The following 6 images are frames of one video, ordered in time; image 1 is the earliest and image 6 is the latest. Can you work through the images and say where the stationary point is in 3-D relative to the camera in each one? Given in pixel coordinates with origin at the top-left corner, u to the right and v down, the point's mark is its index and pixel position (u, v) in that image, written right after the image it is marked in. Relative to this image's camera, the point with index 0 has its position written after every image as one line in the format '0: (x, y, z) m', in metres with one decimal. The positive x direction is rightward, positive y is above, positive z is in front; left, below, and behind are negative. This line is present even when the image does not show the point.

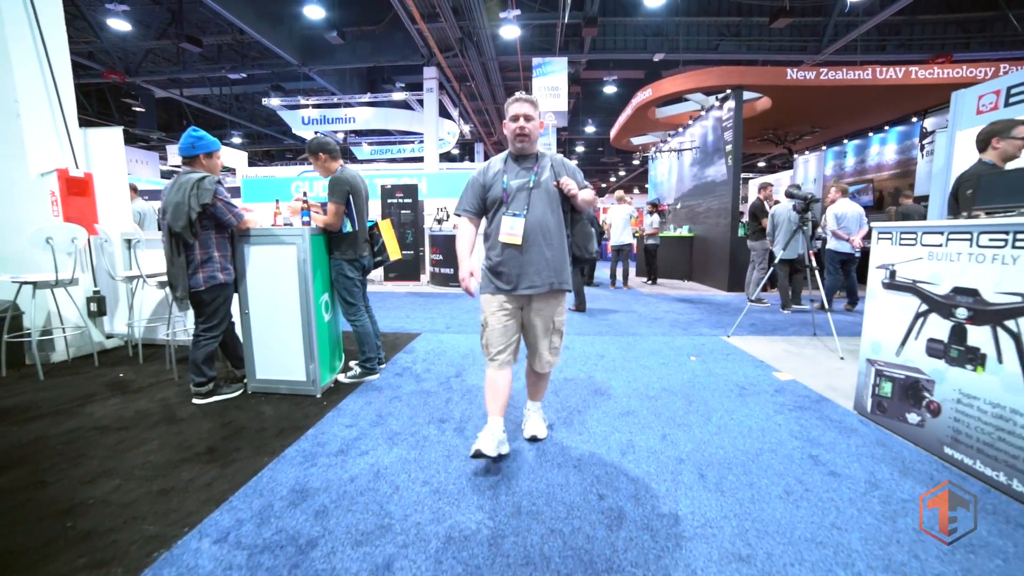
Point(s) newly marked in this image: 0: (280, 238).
0: (-2.2, +0.5, +2.3) m
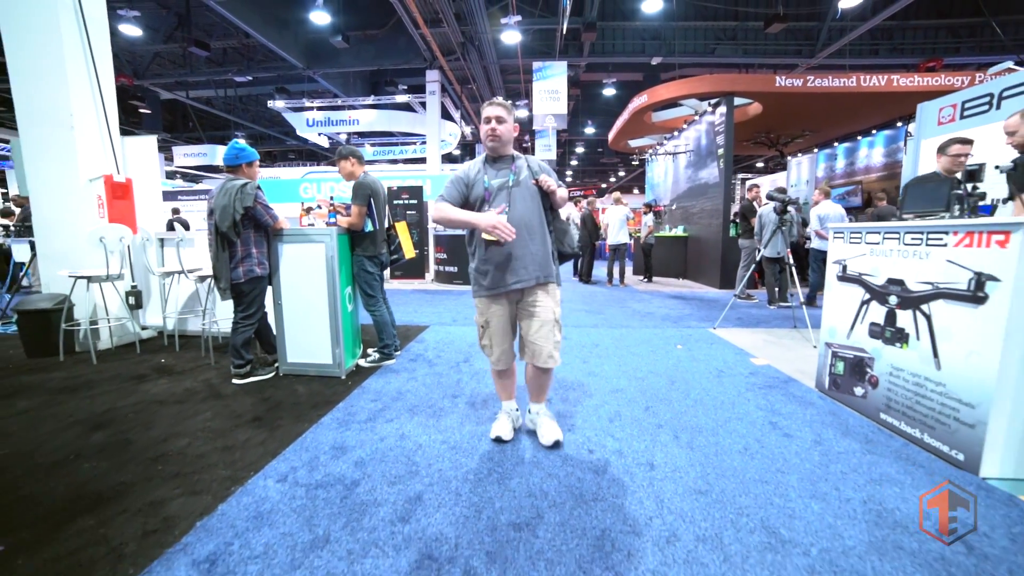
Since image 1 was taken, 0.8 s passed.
0: (-2.2, +0.6, +2.6) m
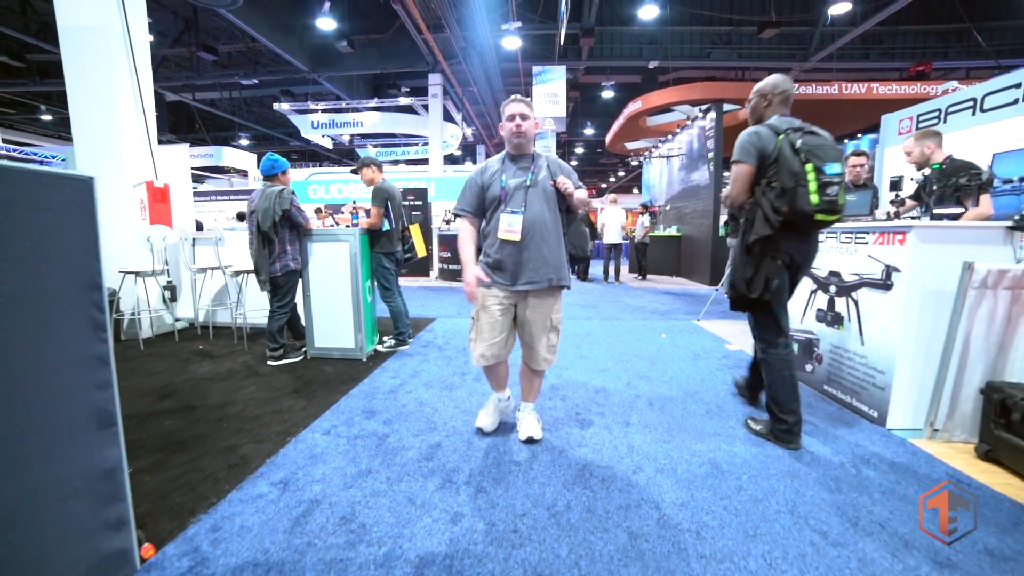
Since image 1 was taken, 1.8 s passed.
0: (-2.1, +0.6, +3.0) m
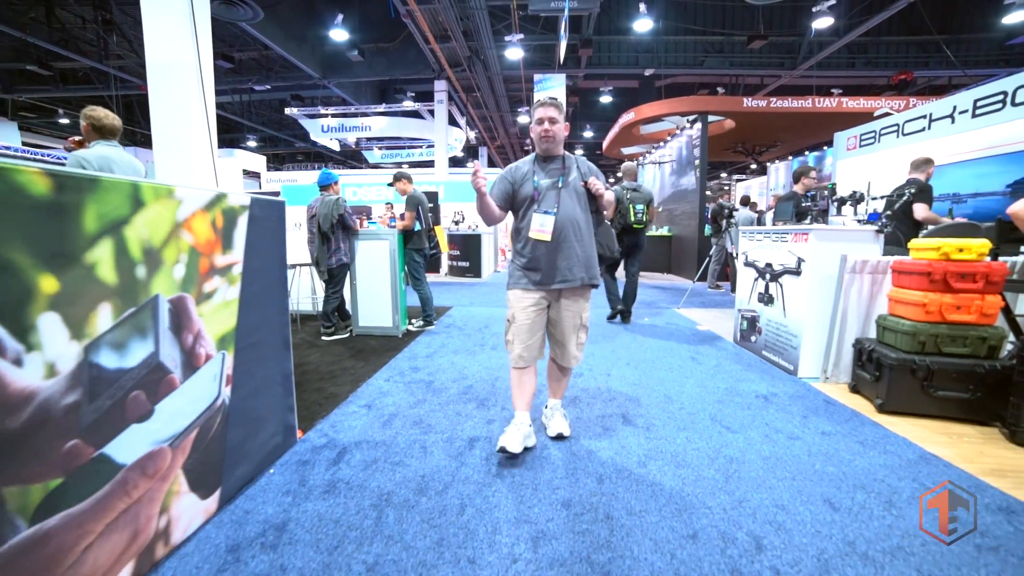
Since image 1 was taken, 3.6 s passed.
0: (-2.0, +0.8, +3.7) m
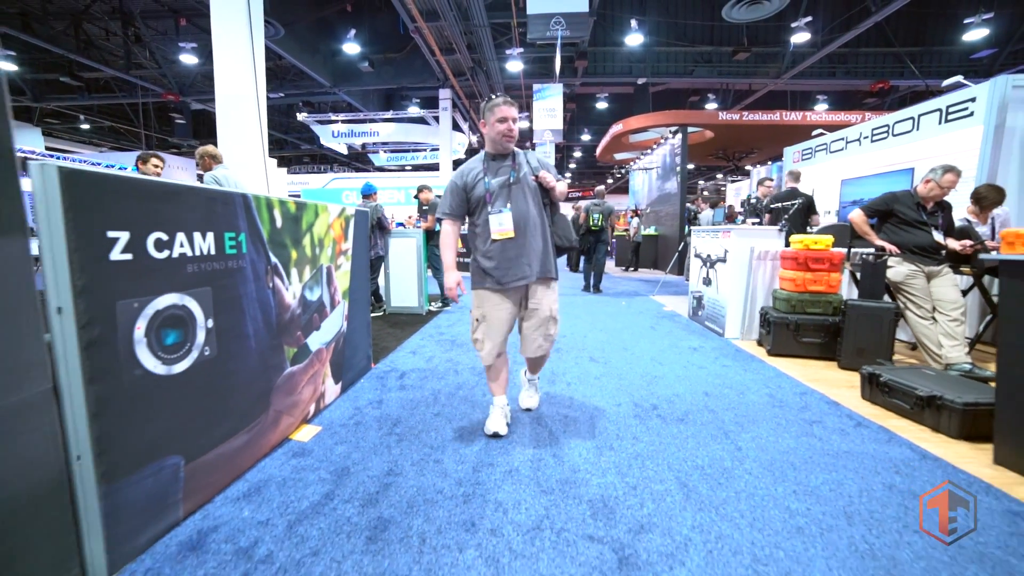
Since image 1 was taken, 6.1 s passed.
0: (-2.0, +1.0, +4.6) m
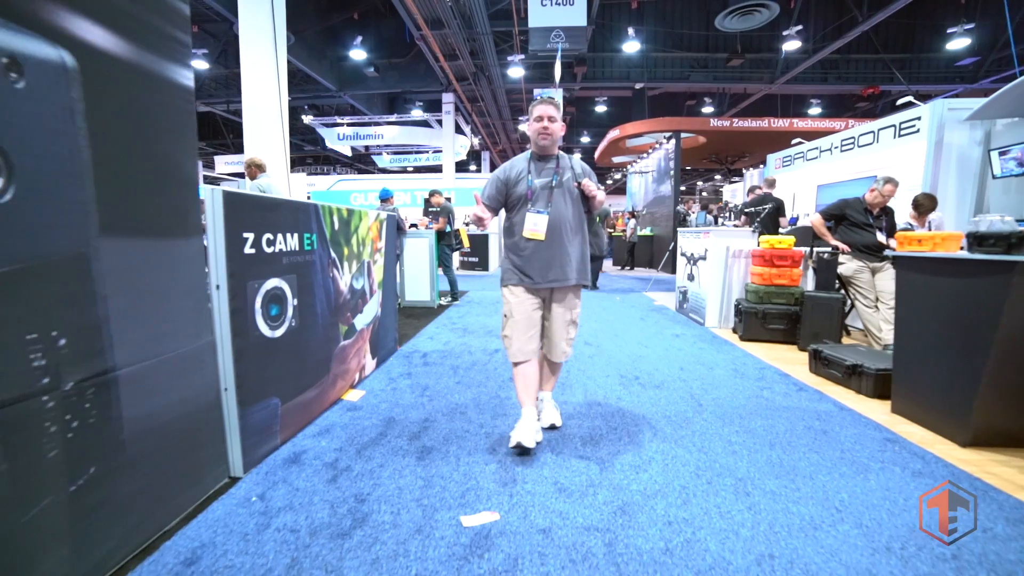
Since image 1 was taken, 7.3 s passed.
0: (-1.9, +1.1, +5.1) m
